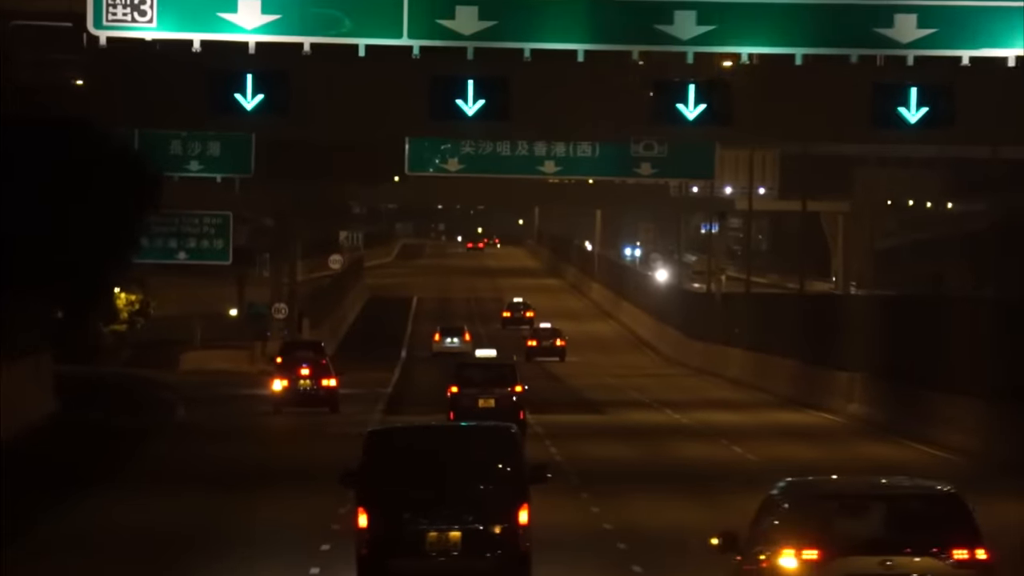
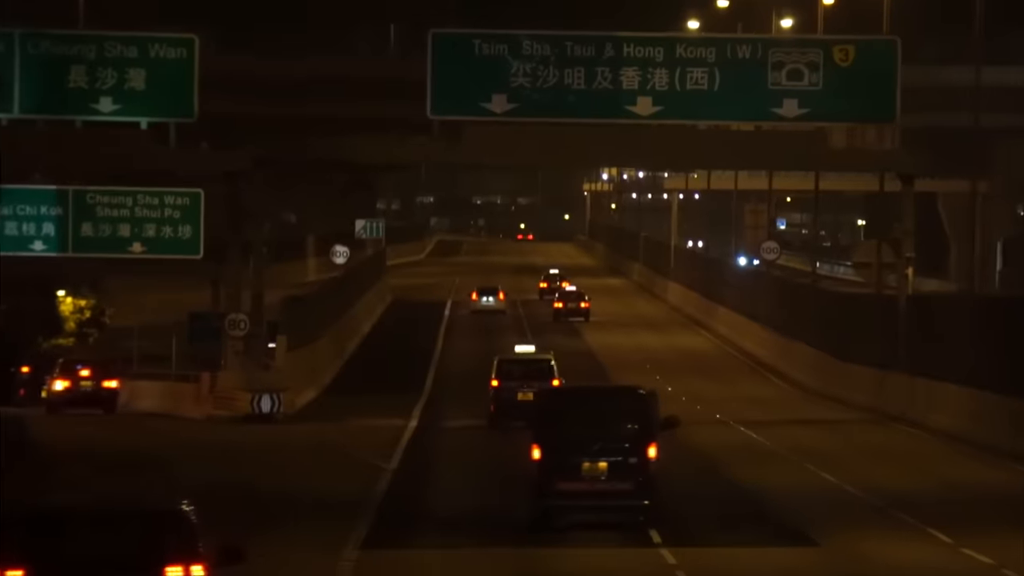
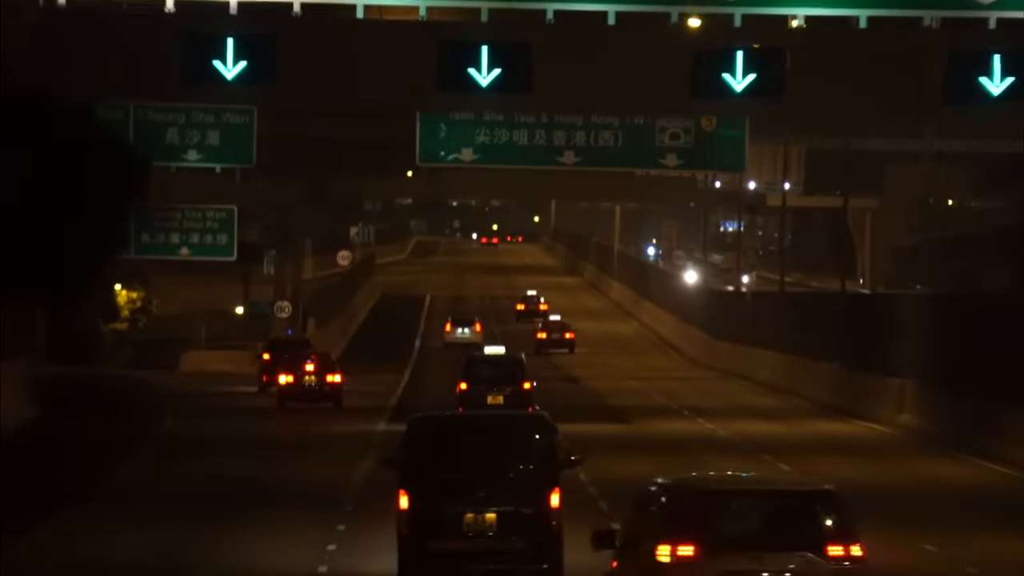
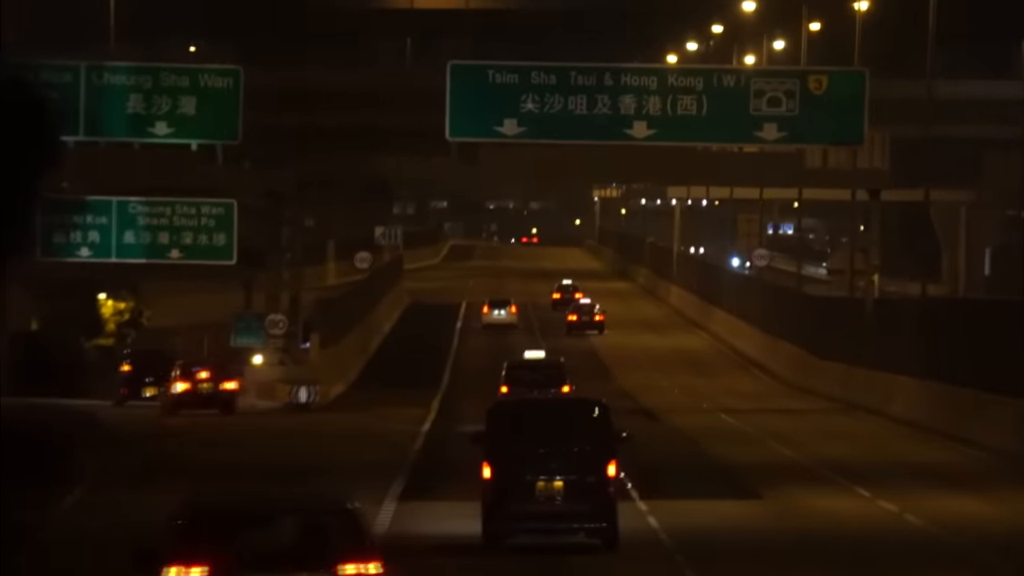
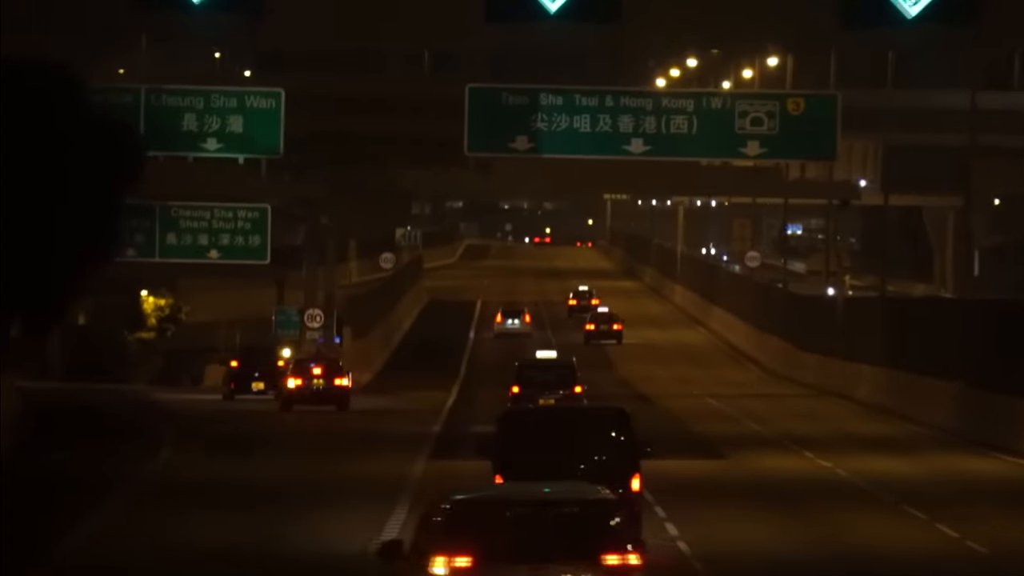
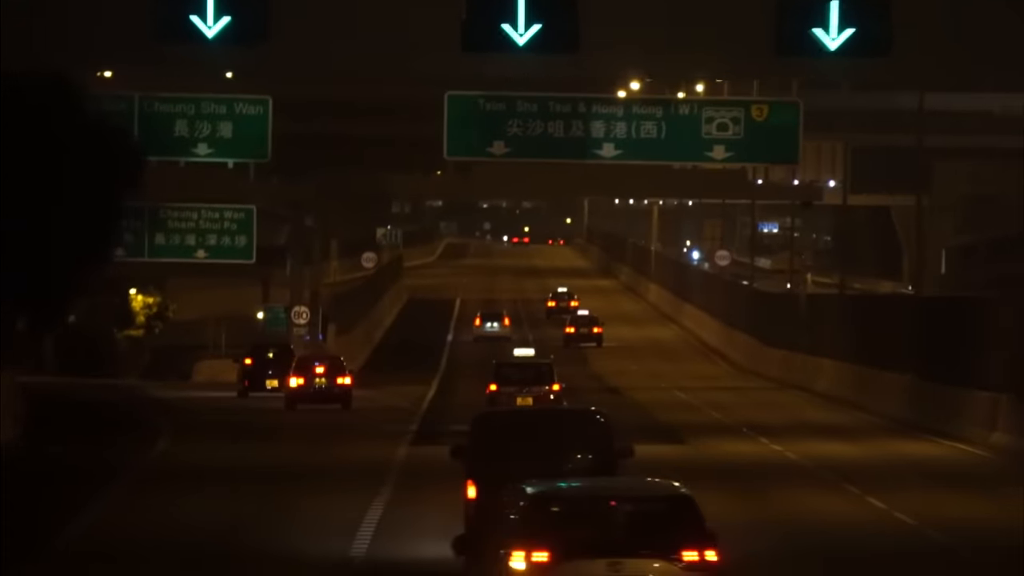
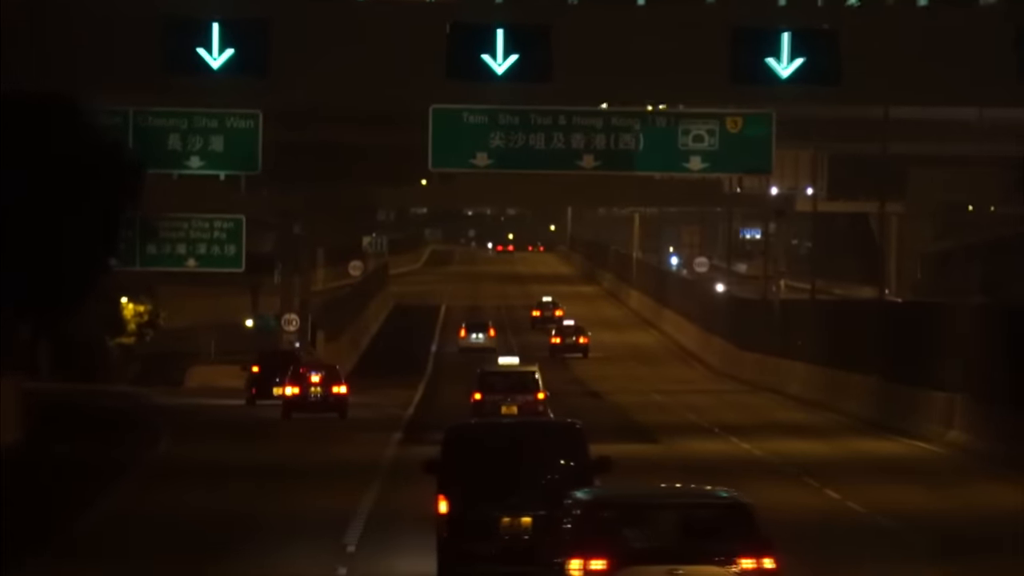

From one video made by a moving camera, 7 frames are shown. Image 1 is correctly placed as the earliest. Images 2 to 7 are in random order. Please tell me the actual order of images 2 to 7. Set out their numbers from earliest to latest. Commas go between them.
3, 7, 6, 5, 4, 2
